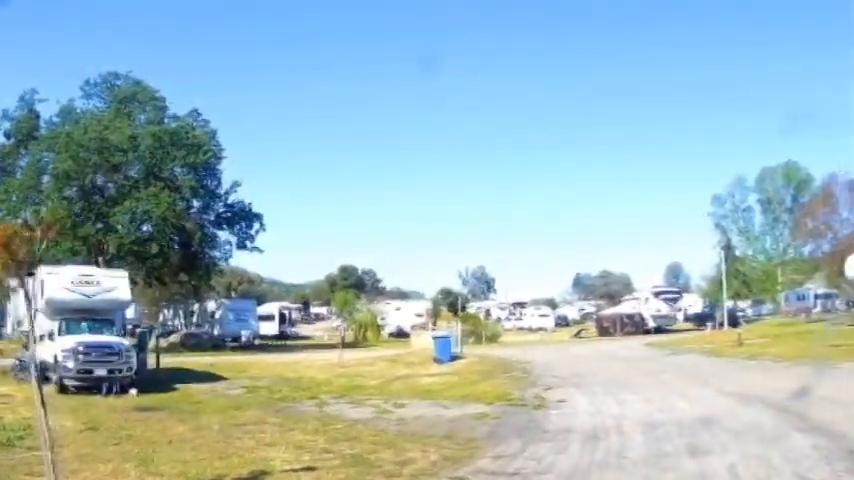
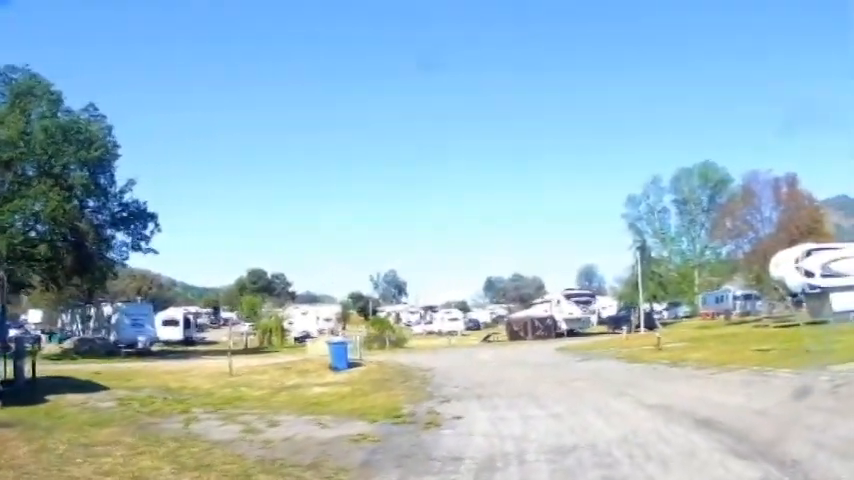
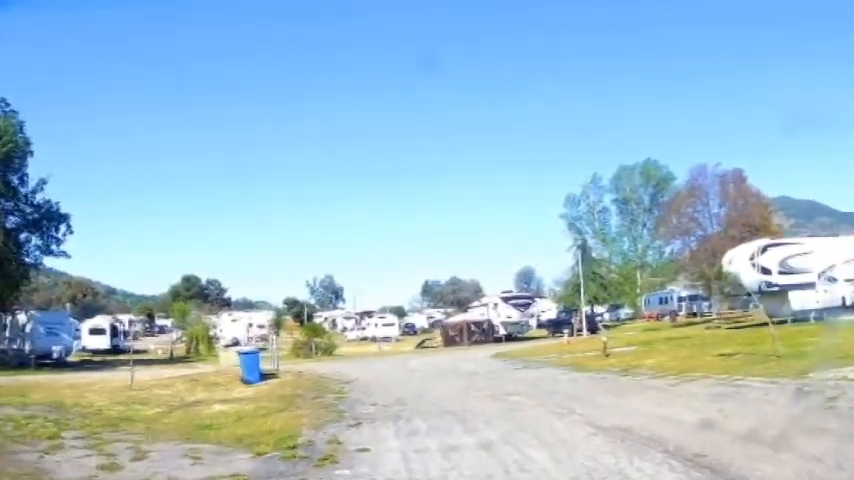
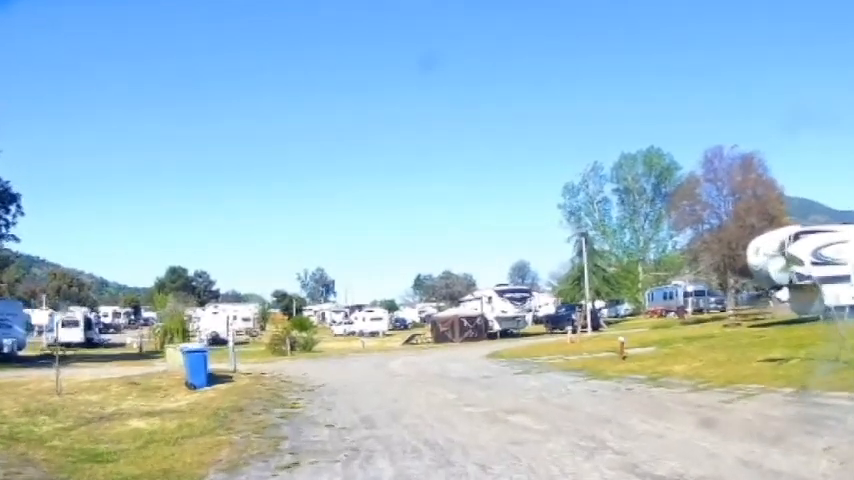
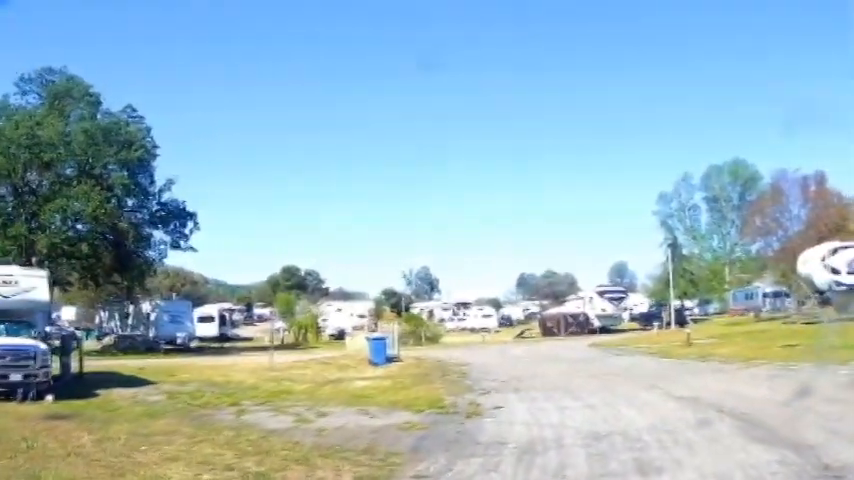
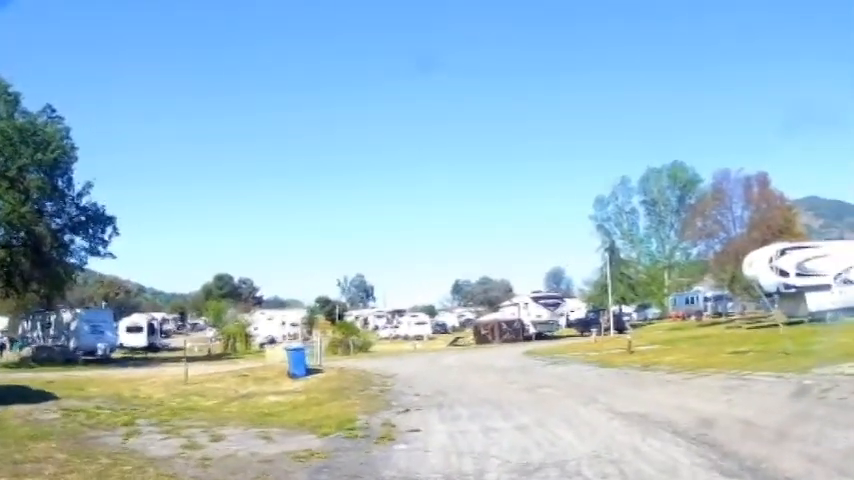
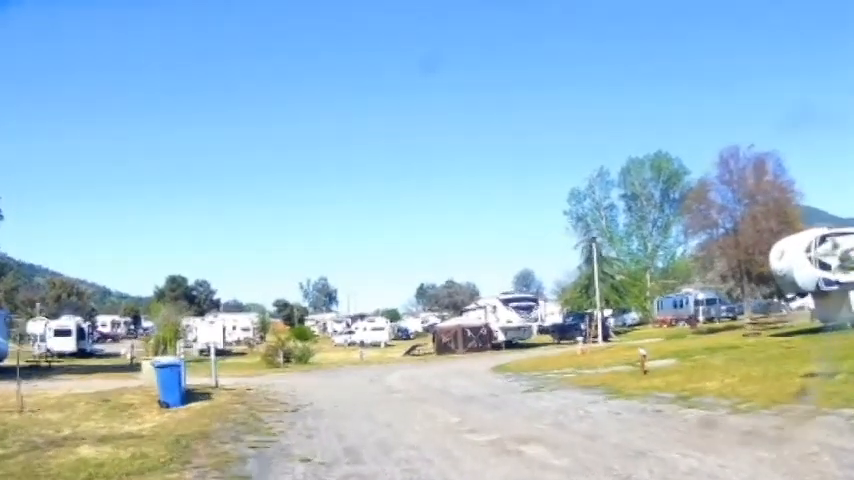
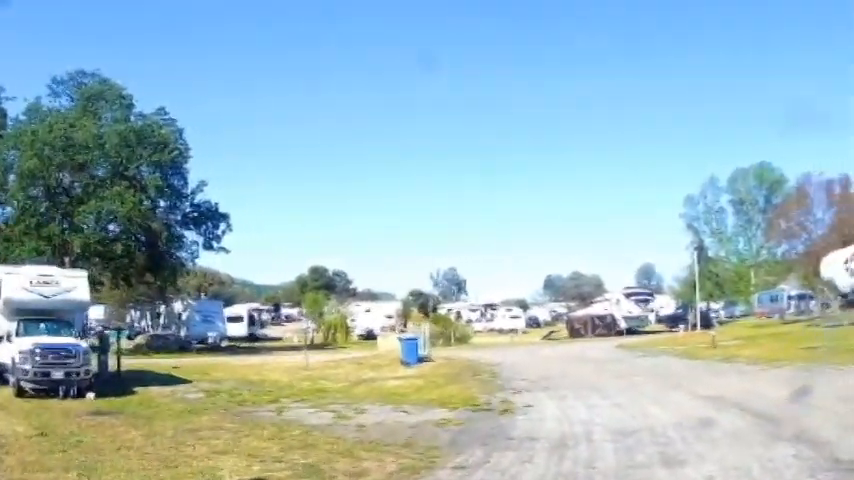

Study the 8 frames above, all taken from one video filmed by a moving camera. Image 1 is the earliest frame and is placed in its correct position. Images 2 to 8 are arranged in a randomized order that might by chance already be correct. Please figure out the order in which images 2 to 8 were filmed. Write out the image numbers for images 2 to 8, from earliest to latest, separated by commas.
8, 5, 2, 6, 3, 4, 7
